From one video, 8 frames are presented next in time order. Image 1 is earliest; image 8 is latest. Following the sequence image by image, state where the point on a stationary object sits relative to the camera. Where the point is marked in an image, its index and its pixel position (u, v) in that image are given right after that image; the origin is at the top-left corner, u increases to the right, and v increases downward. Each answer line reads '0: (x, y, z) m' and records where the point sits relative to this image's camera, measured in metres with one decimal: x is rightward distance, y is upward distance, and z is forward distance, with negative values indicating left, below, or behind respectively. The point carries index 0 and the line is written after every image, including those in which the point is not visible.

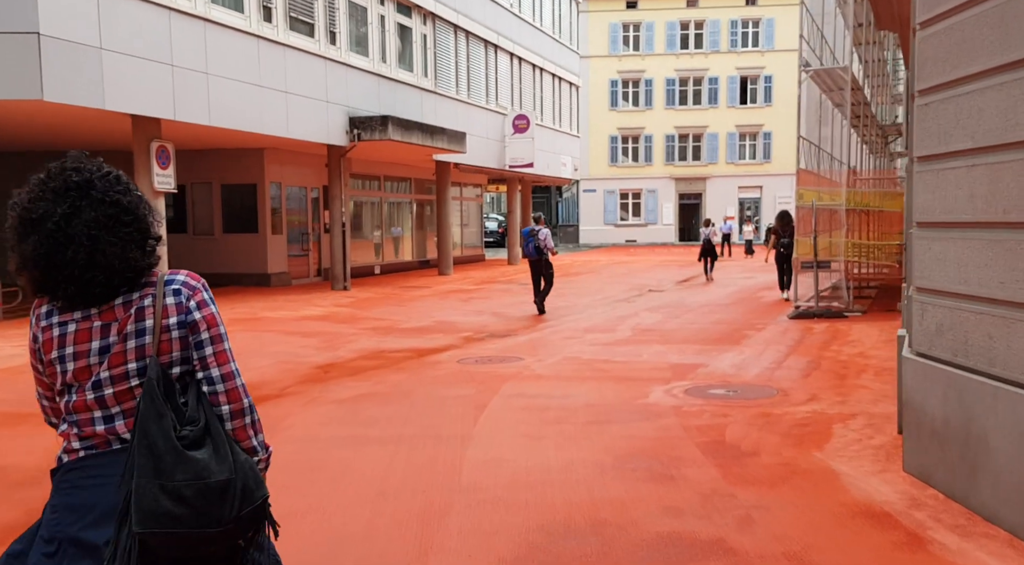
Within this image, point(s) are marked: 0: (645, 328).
0: (+2.0, -0.7, +12.6) m
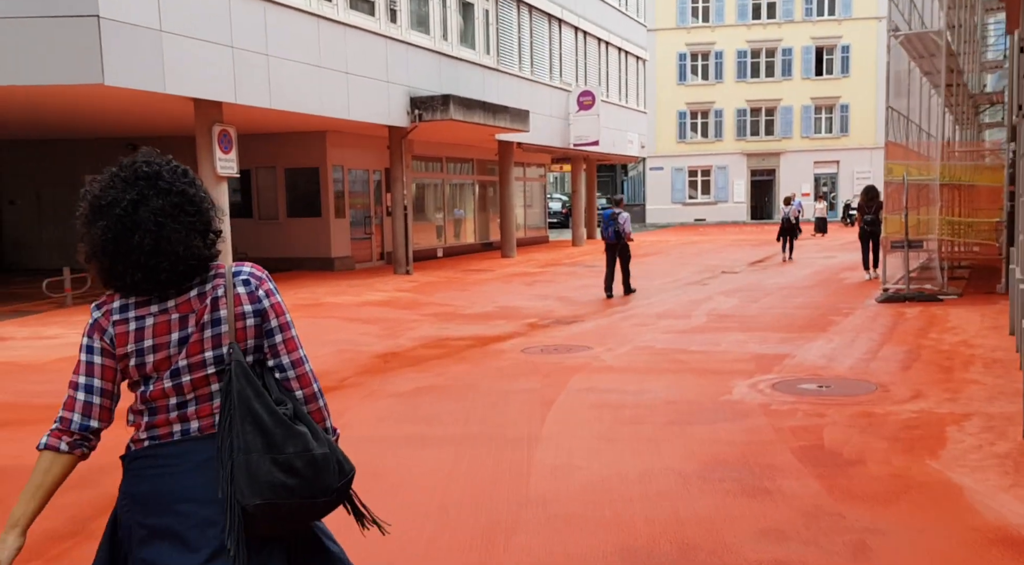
0: (+2.9, -0.4, +11.9) m
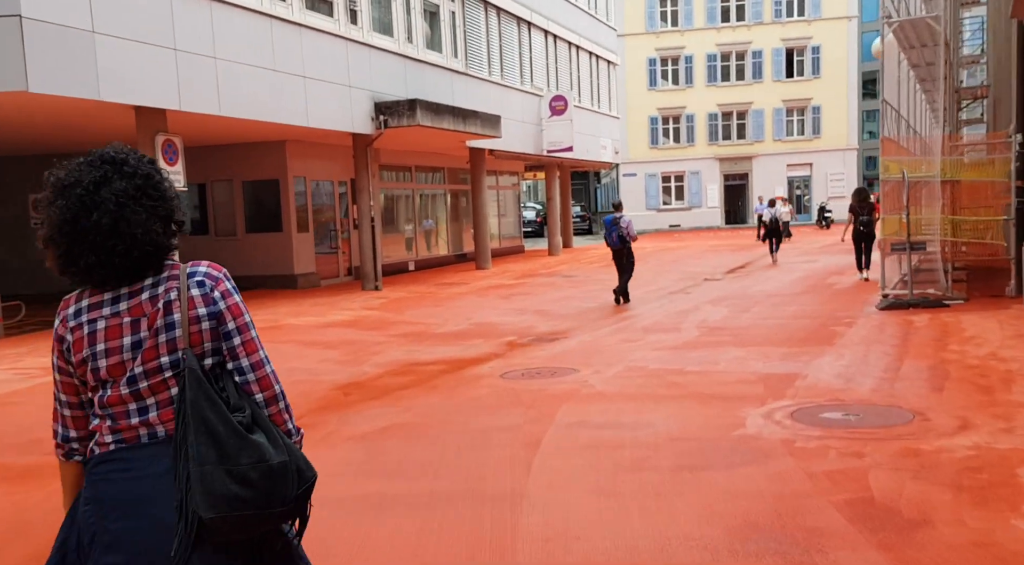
0: (+2.6, -0.6, +11.0) m
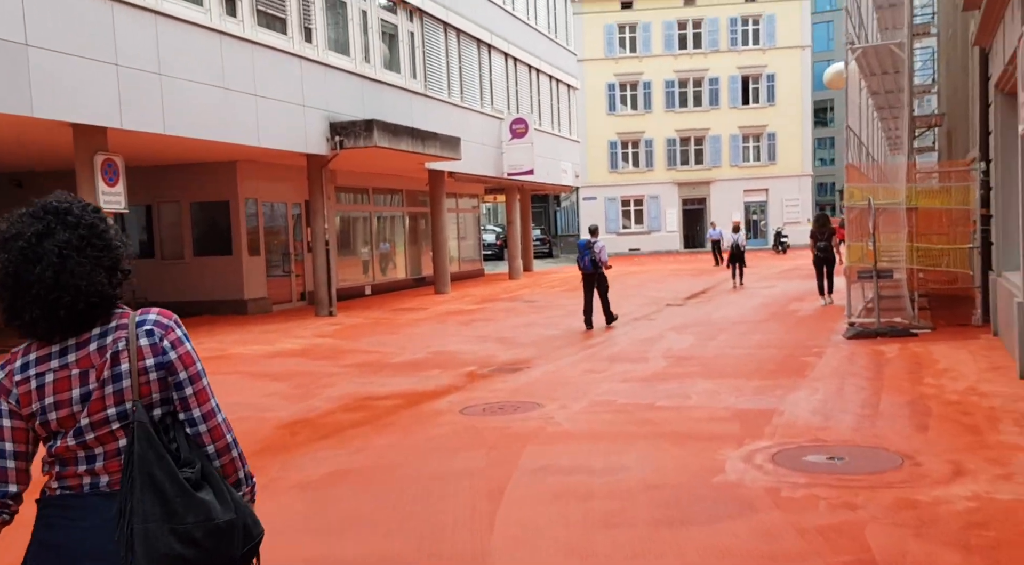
0: (+2.1, -0.9, +10.7) m
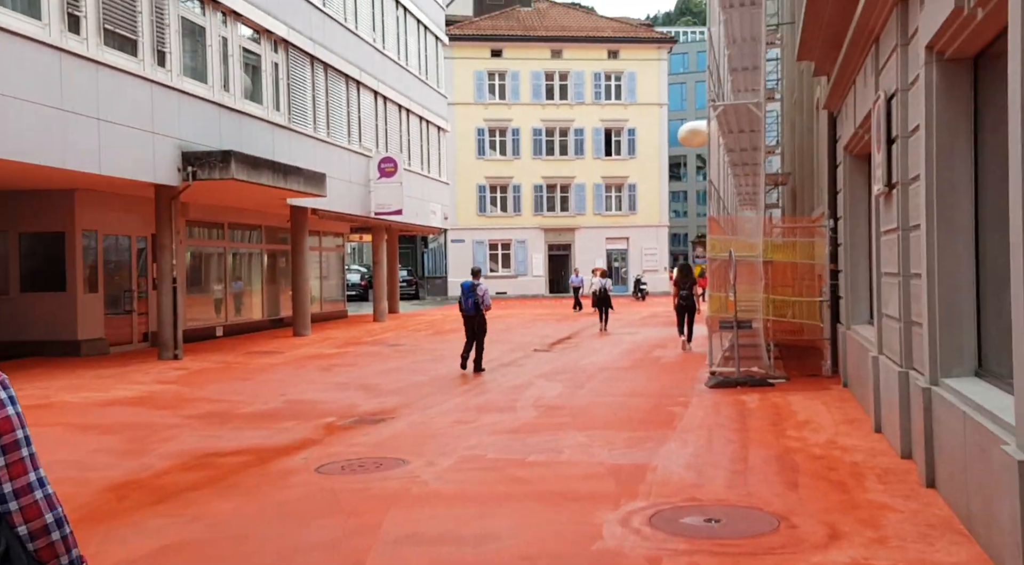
0: (+0.4, -1.5, +10.4) m
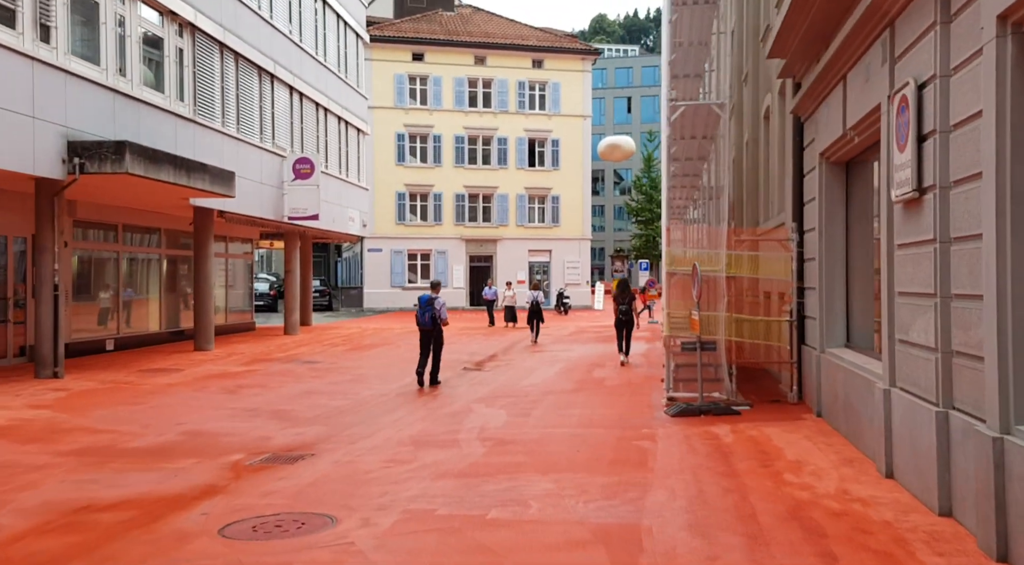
0: (-0.2, -1.6, +9.1) m
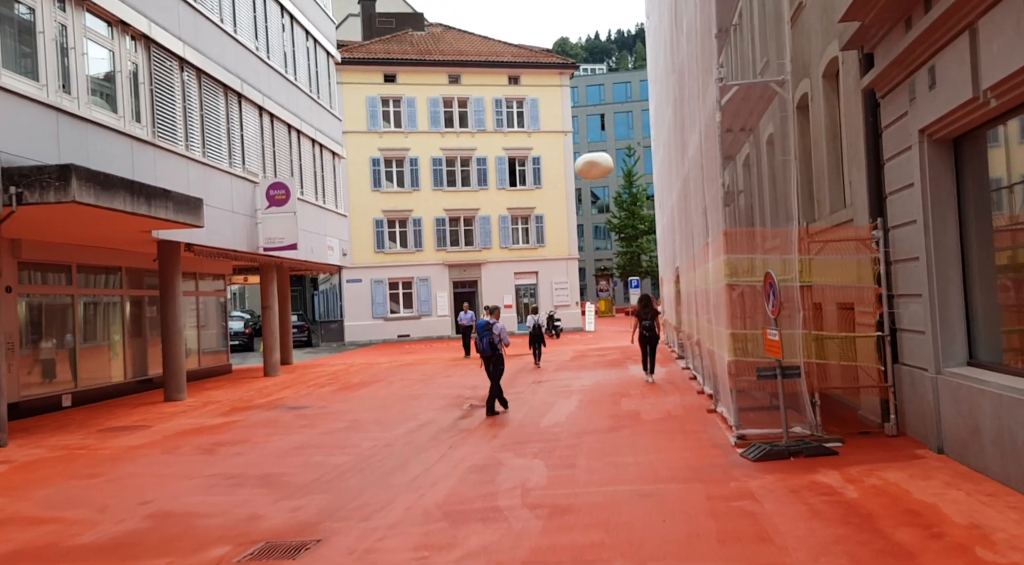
0: (+0.3, -1.9, +7.1) m
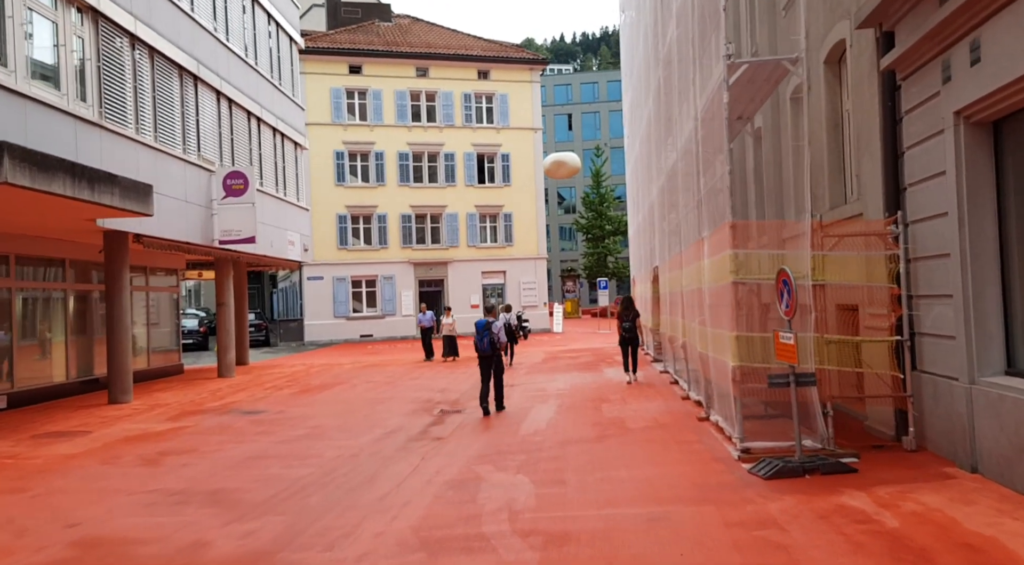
0: (+0.2, -1.8, +6.2) m
